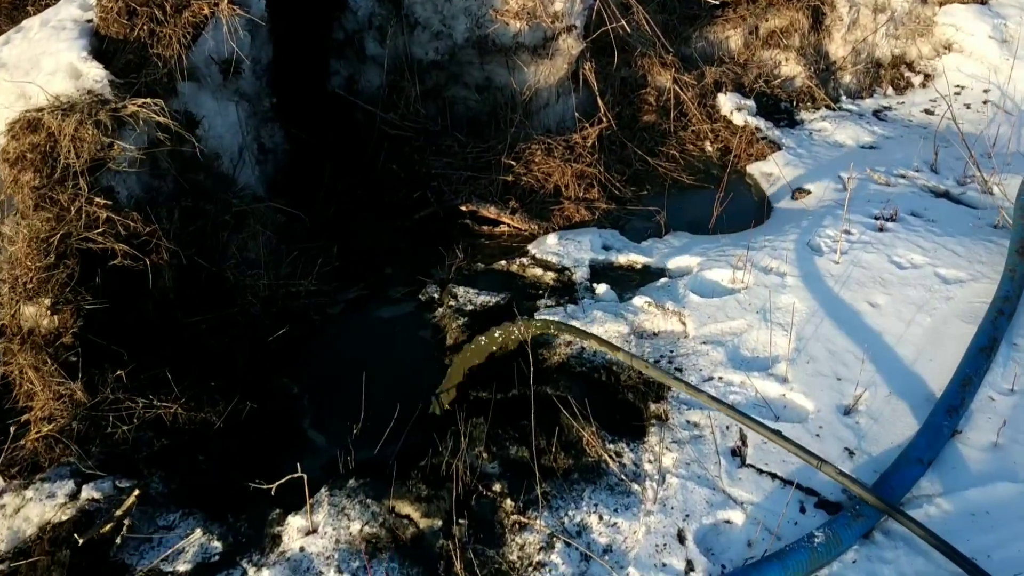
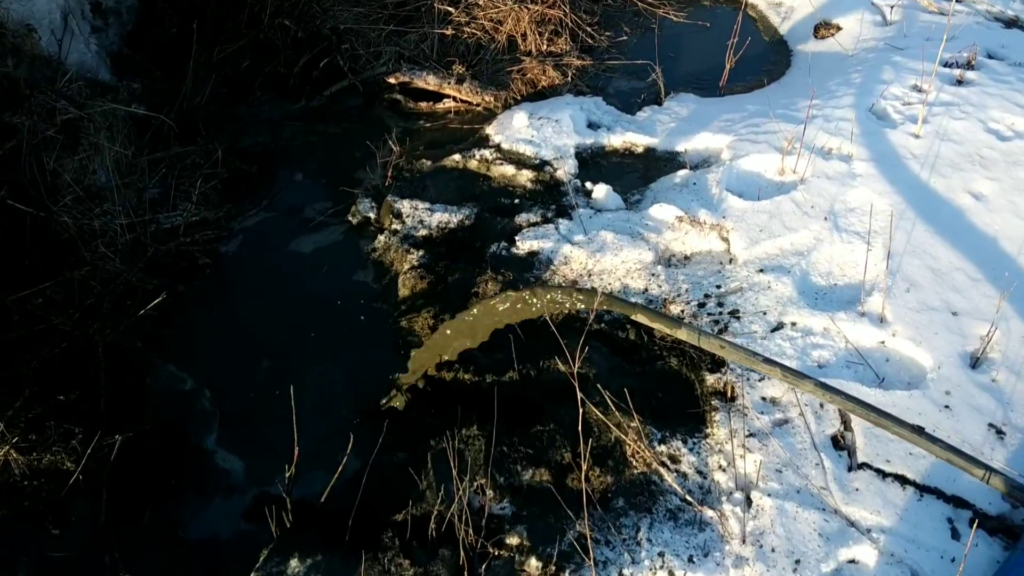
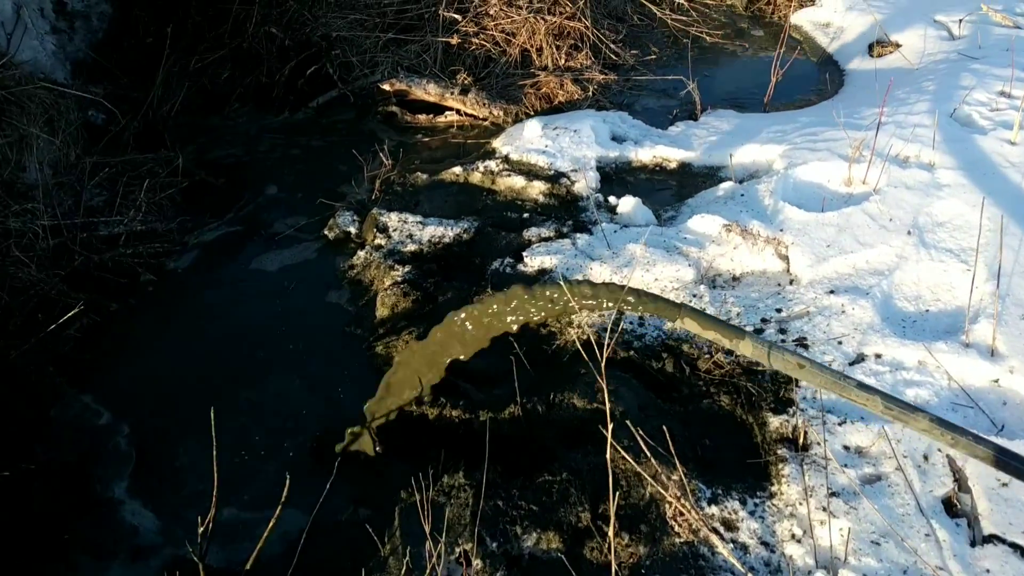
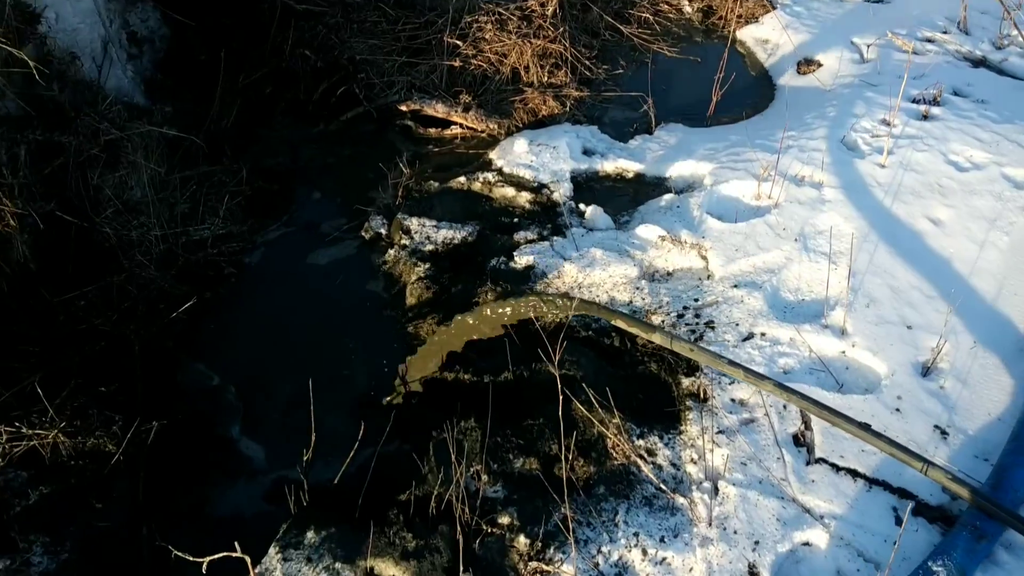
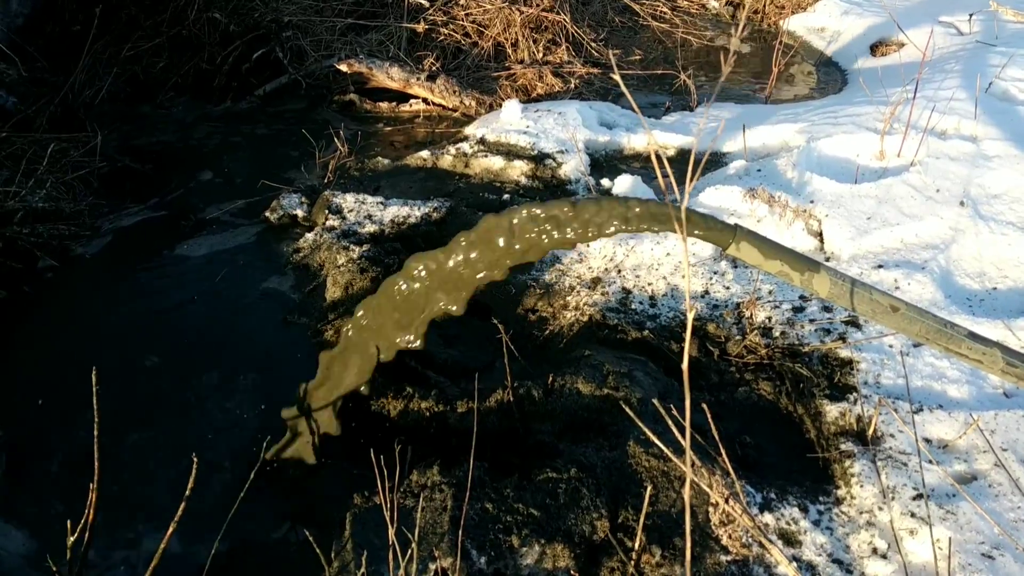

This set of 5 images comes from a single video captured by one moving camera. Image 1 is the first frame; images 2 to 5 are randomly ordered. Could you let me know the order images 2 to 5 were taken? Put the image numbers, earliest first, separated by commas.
4, 2, 3, 5
